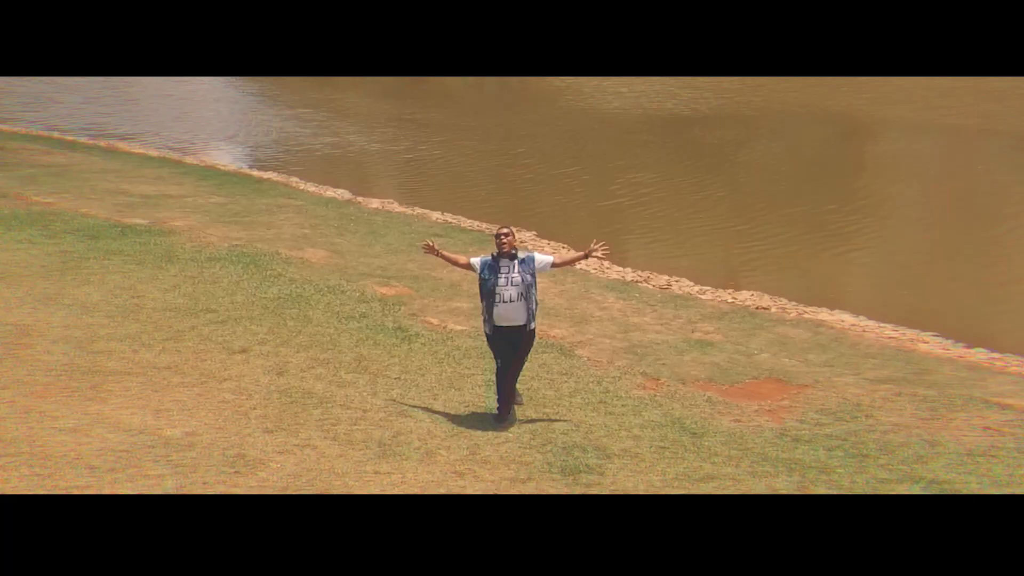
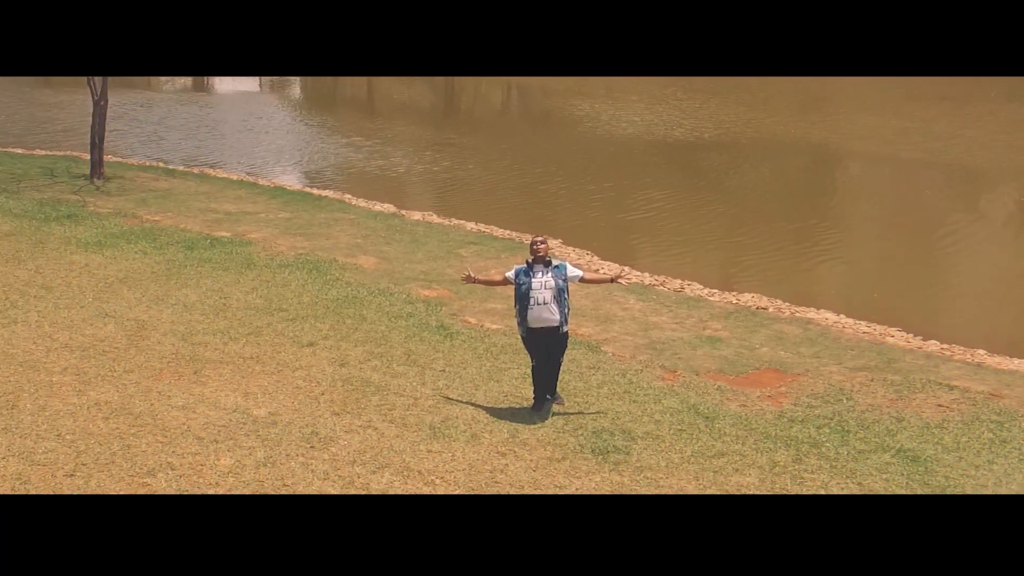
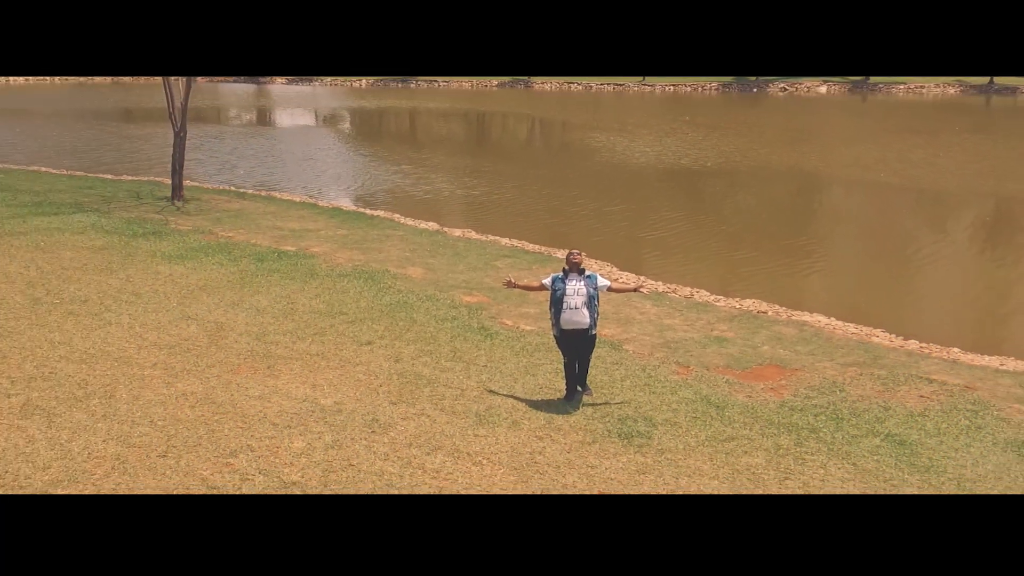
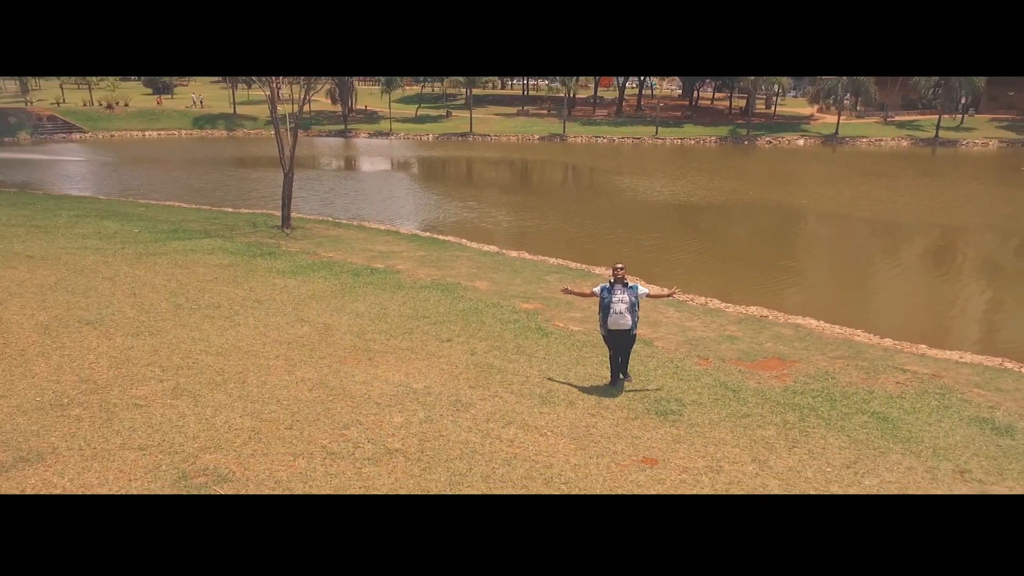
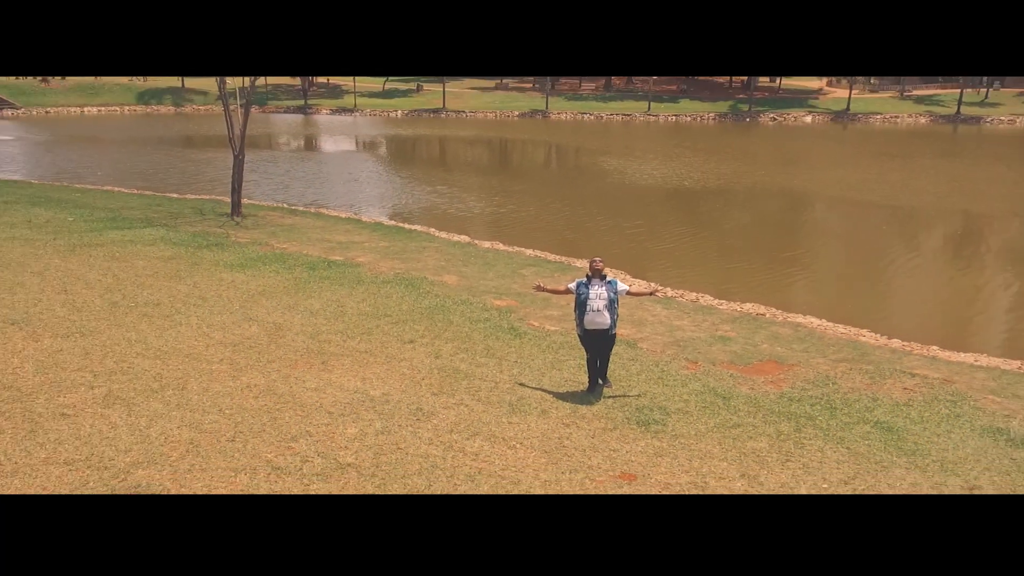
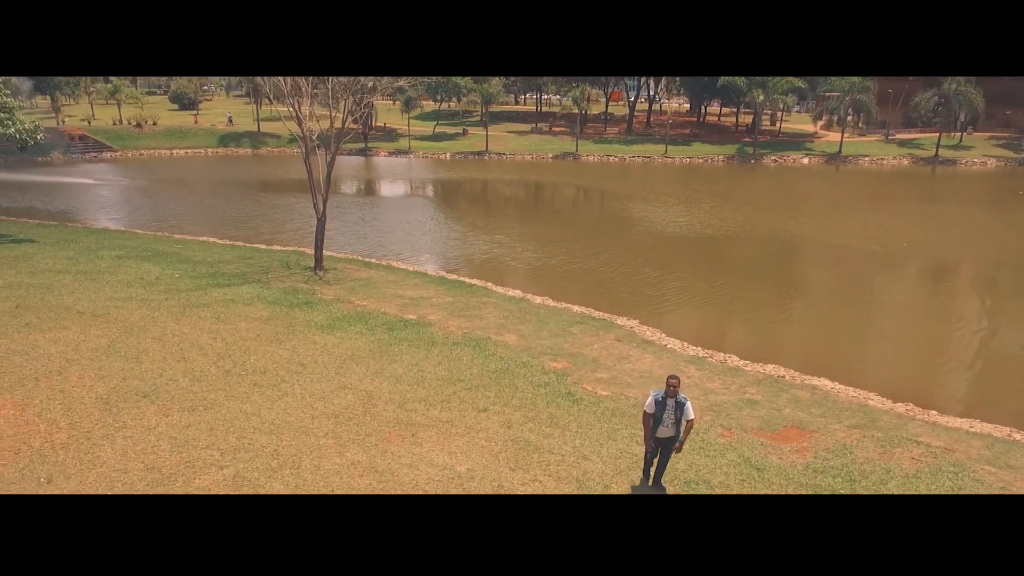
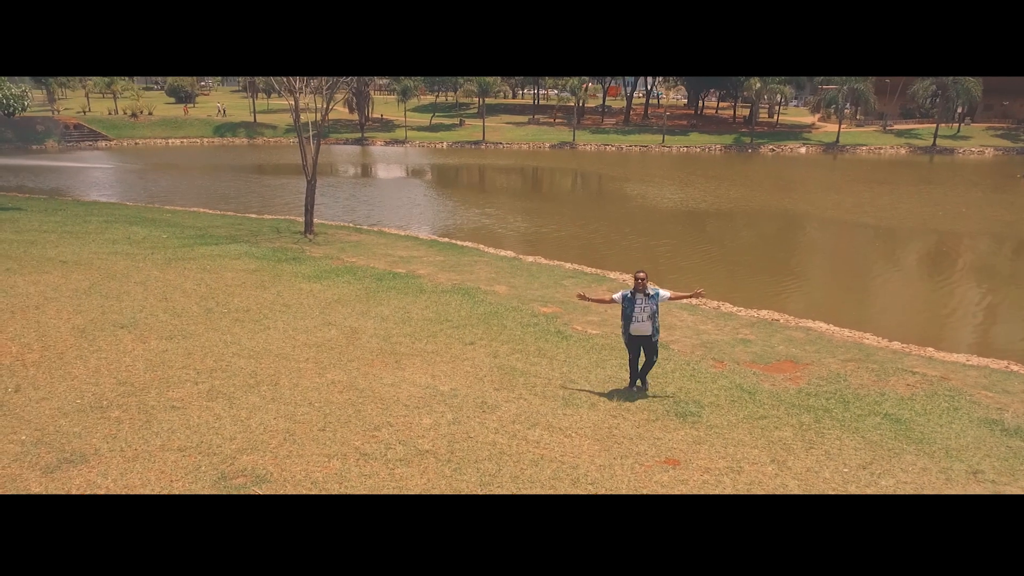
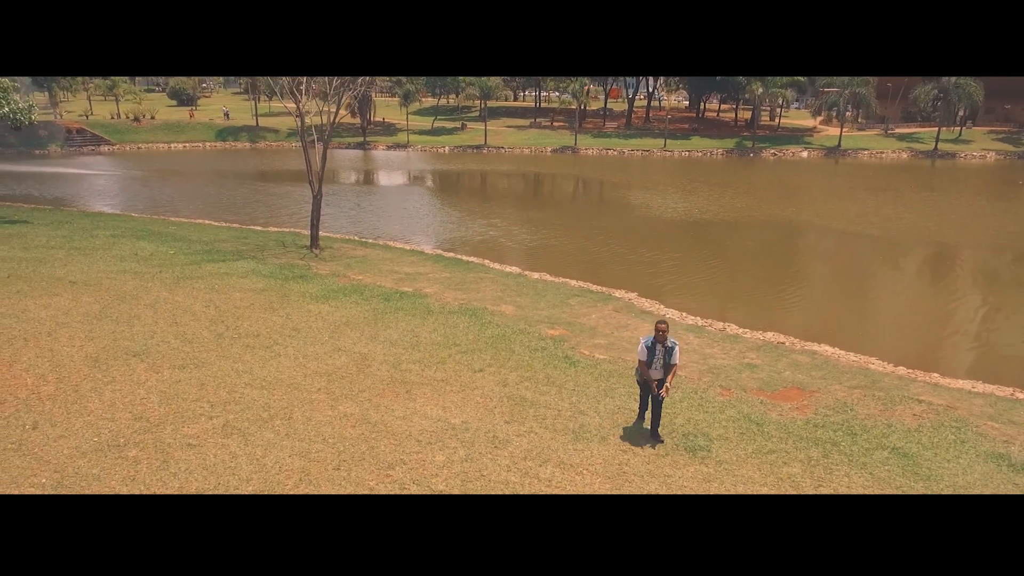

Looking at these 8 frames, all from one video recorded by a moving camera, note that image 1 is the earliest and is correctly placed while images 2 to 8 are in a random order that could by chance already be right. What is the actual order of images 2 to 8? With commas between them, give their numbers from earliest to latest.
2, 3, 5, 4, 7, 8, 6
